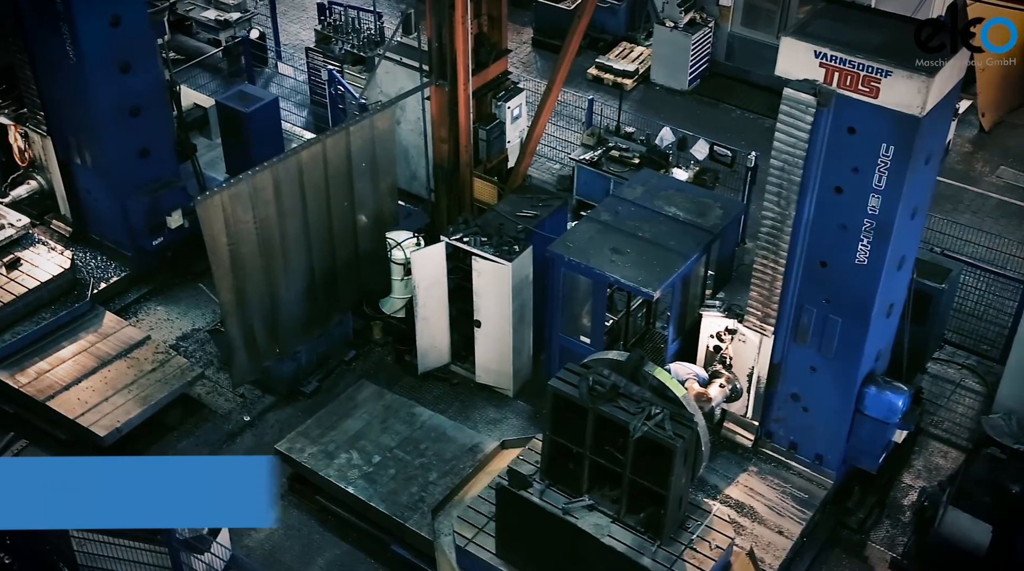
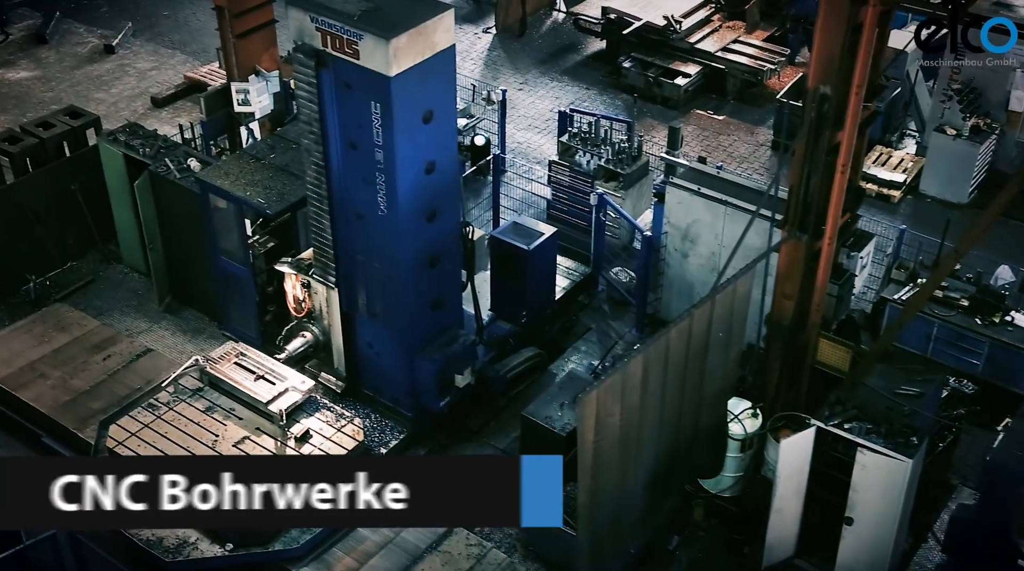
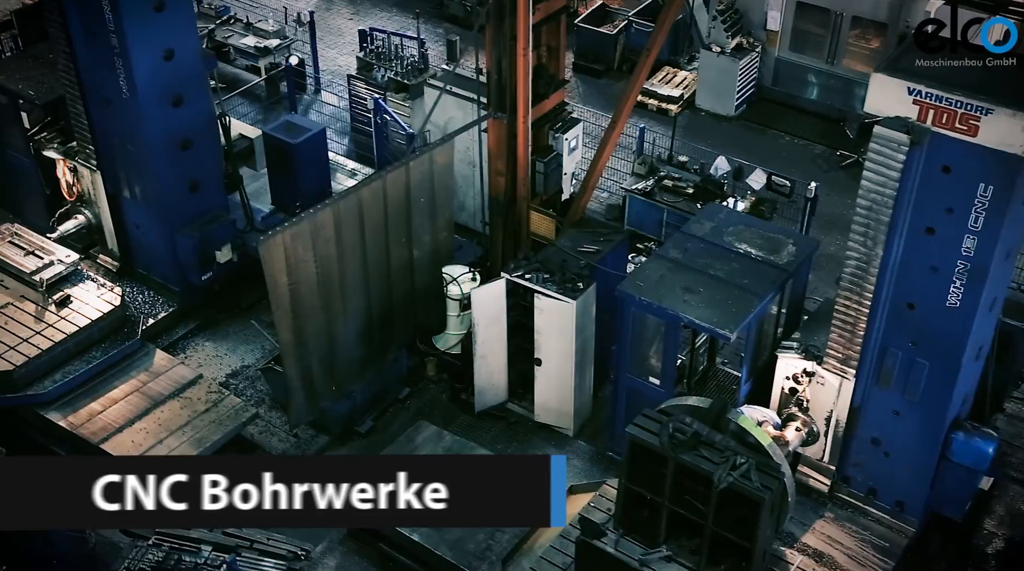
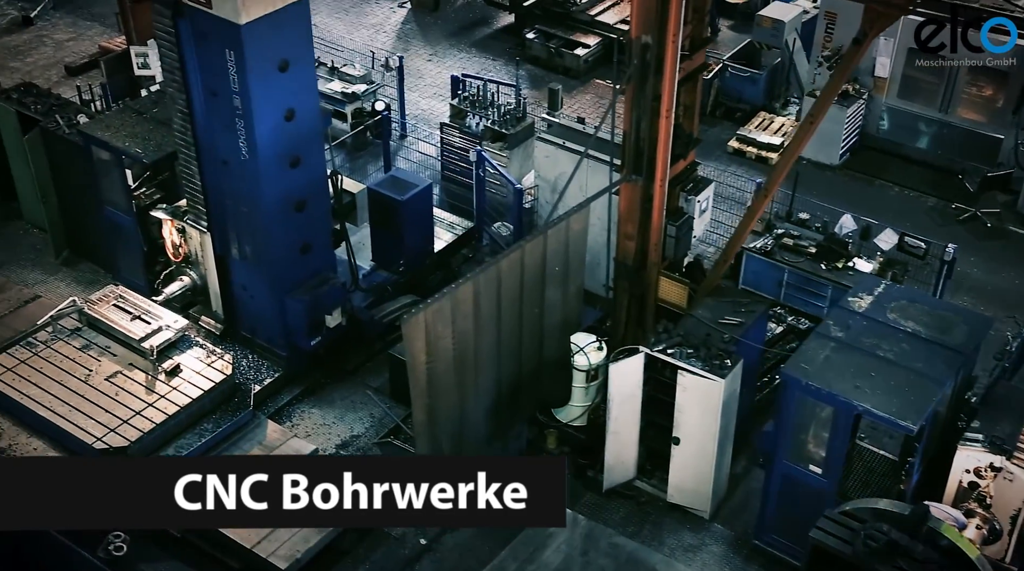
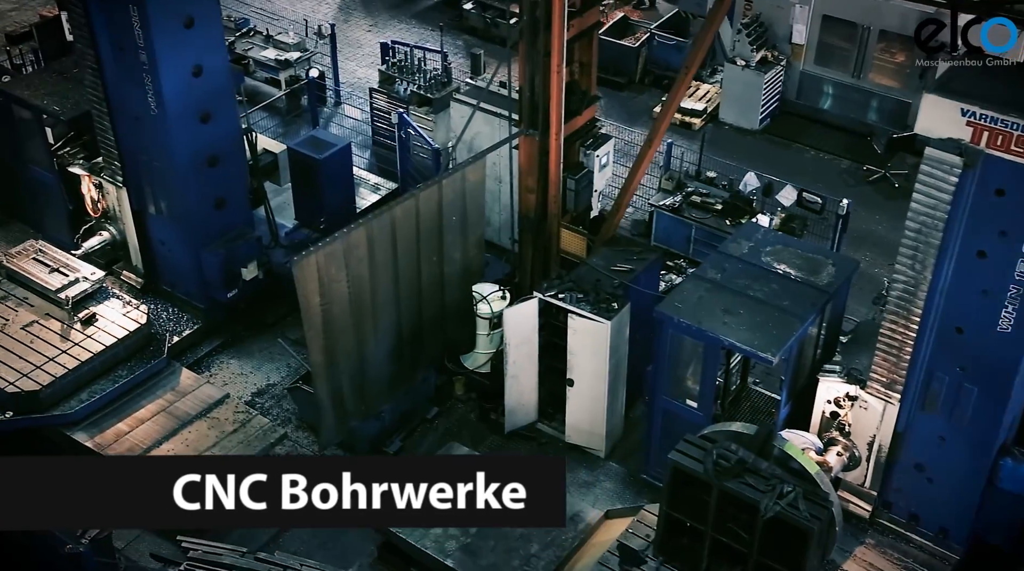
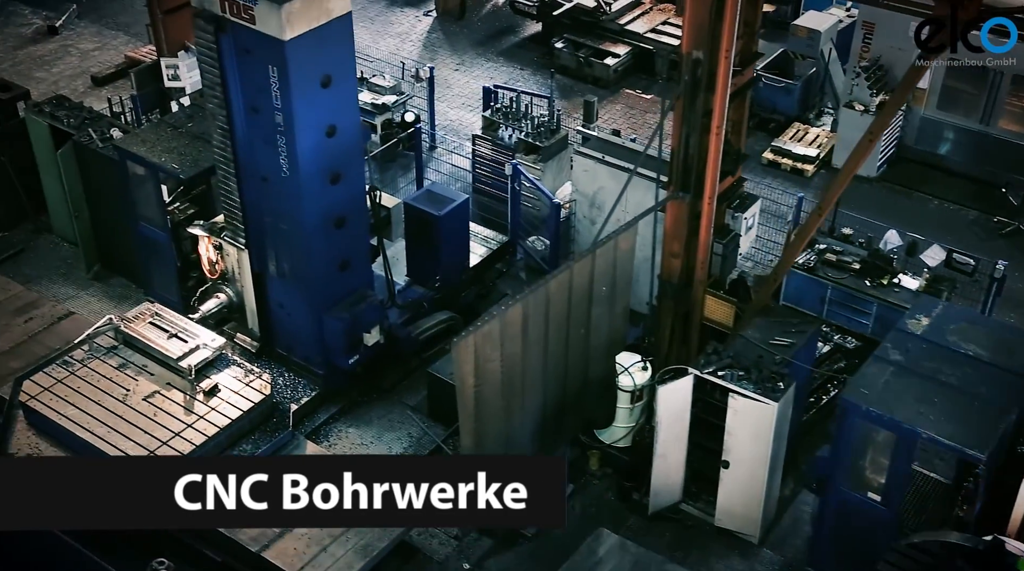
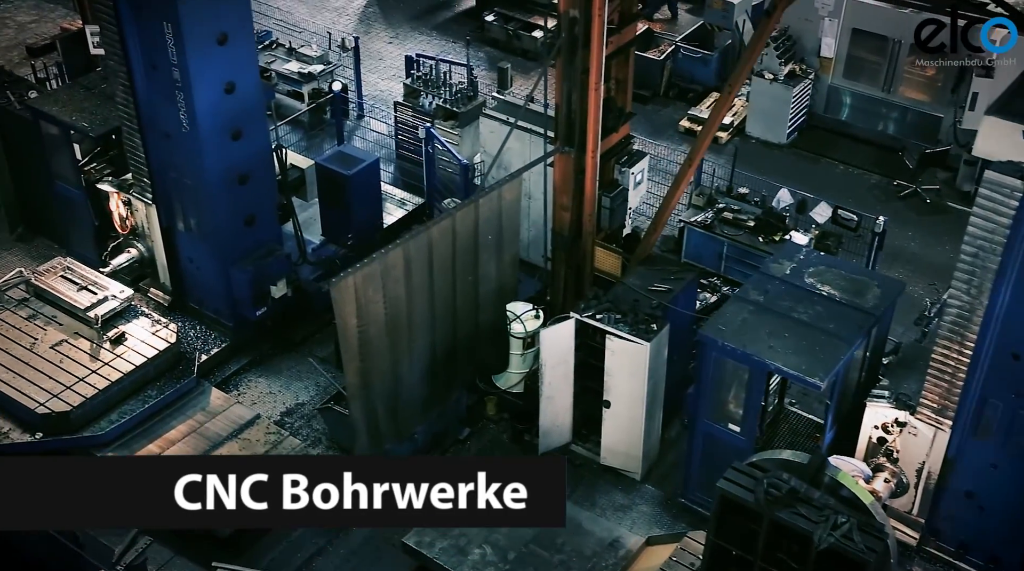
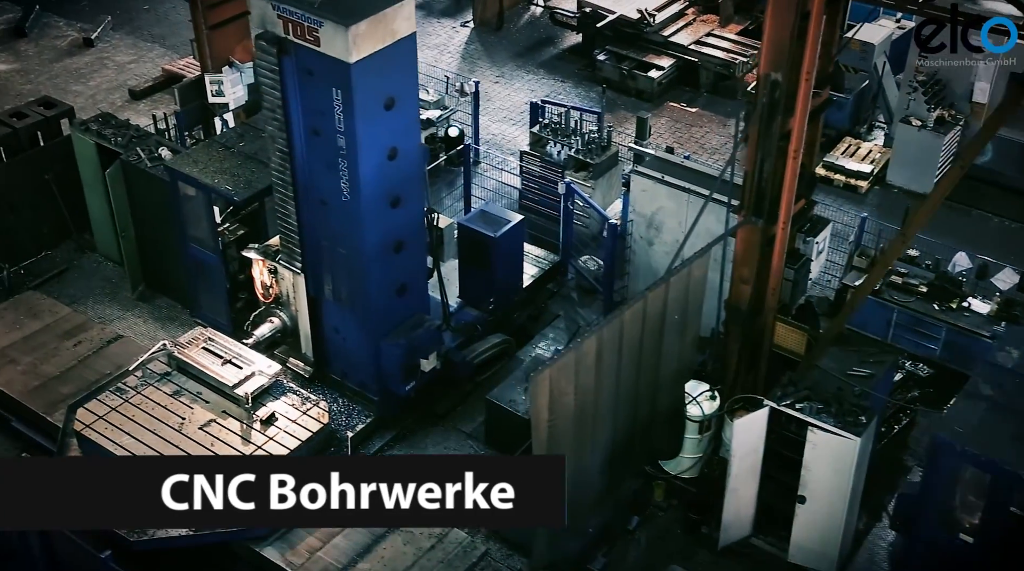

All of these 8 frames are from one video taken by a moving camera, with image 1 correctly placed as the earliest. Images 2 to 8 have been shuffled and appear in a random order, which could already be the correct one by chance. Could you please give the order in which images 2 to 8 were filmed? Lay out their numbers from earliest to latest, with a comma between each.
3, 5, 7, 4, 6, 8, 2
